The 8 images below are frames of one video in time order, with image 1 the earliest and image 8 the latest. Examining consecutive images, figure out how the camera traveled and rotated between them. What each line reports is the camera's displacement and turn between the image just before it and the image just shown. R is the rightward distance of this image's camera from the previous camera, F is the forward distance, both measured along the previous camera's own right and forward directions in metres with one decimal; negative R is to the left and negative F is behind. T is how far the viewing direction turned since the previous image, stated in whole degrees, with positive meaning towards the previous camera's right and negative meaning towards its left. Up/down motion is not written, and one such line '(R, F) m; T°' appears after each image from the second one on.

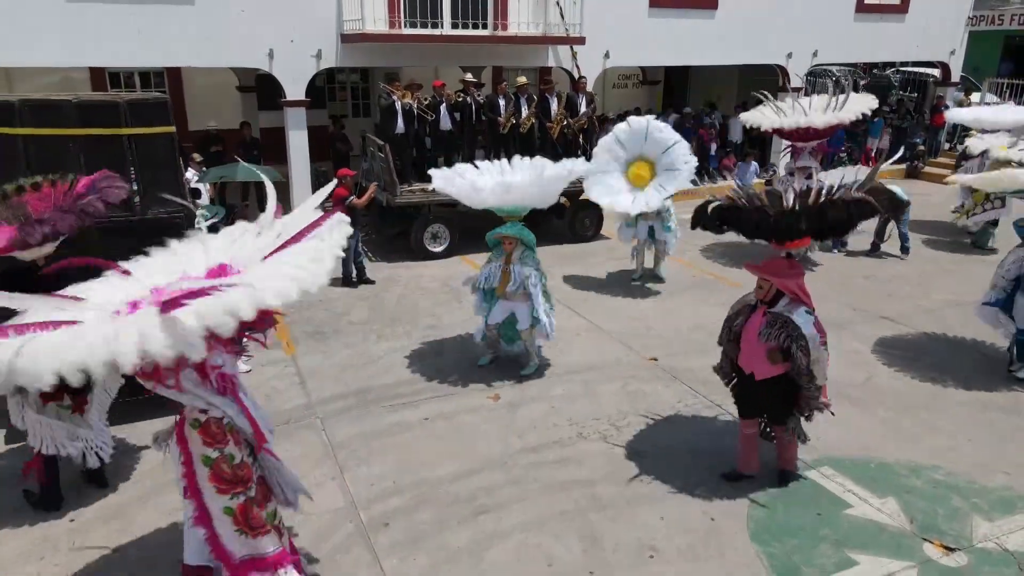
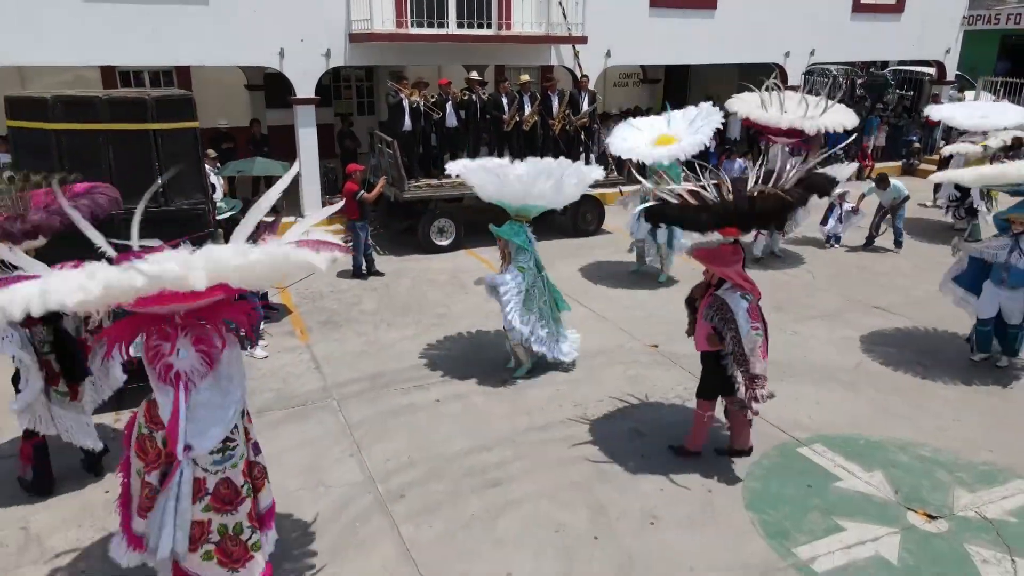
(-0.1, -0.3) m; 0°
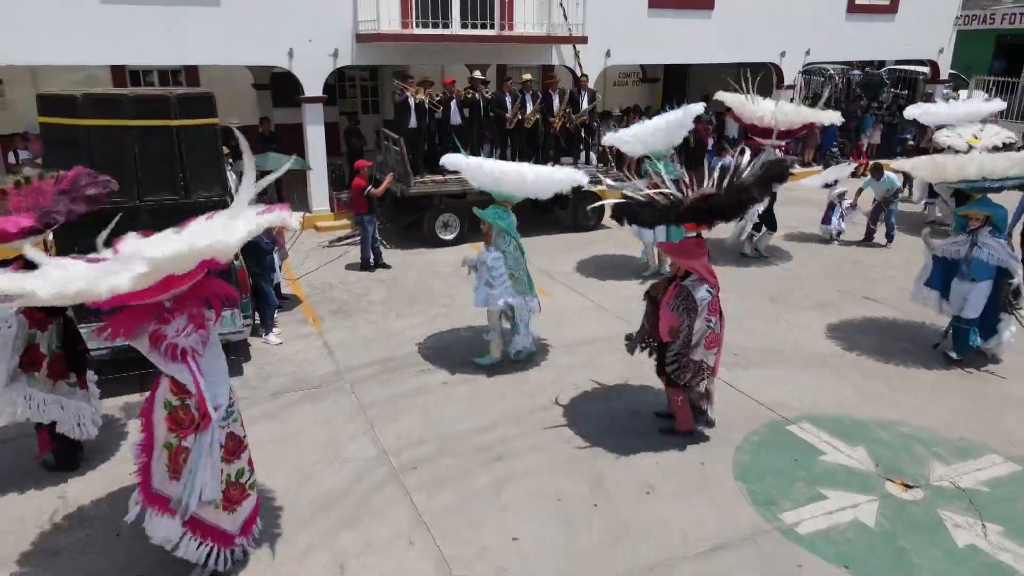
(0.0, -0.3) m; 0°
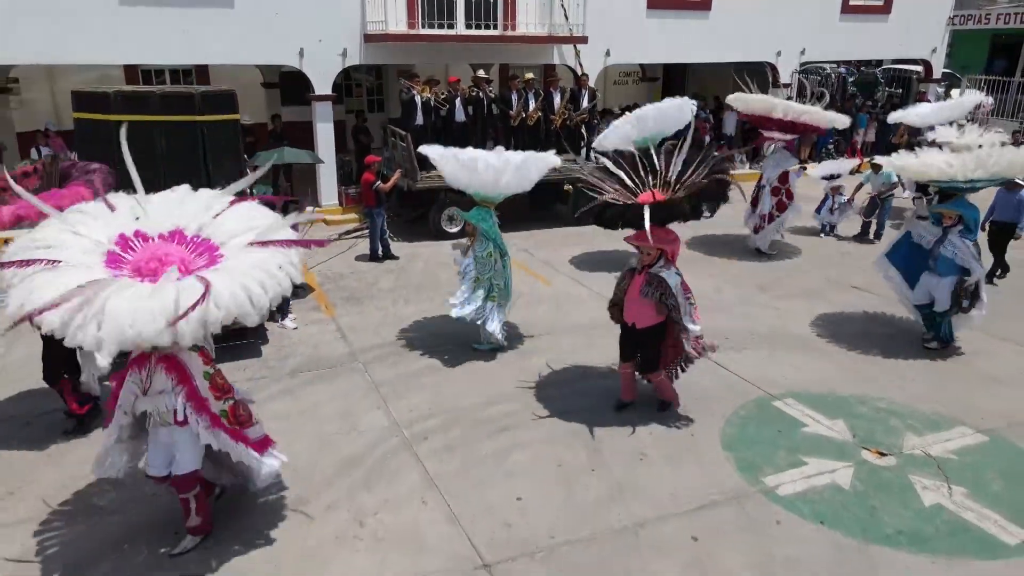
(0.0, -0.4) m; 0°
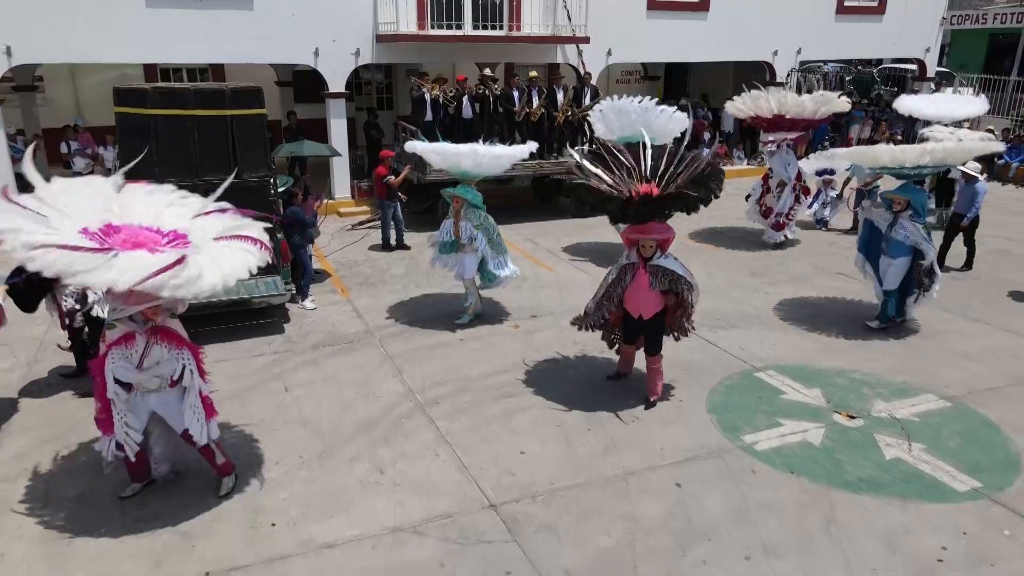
(0.0, -0.6) m; 0°
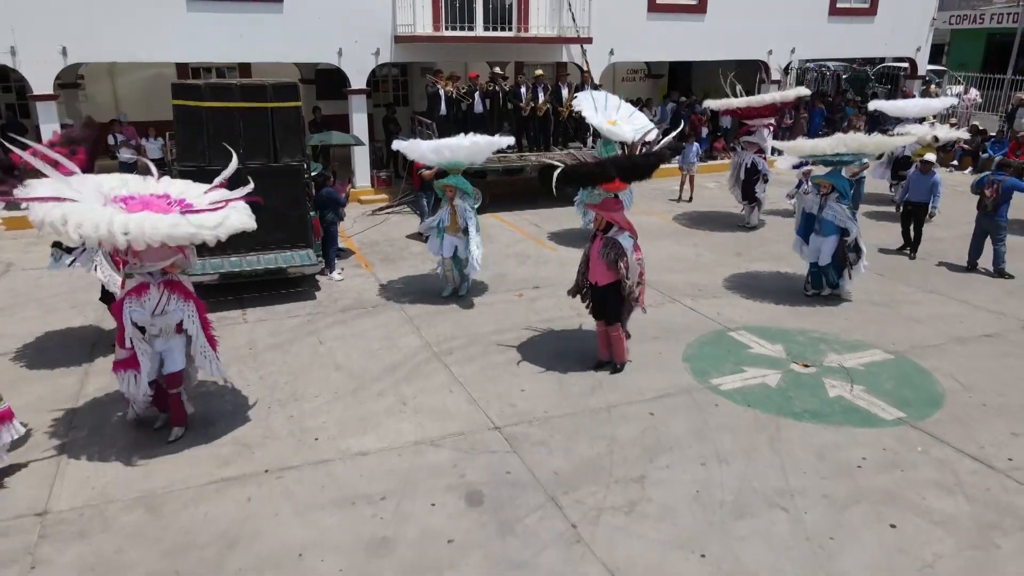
(+0.1, -1.0) m; -1°
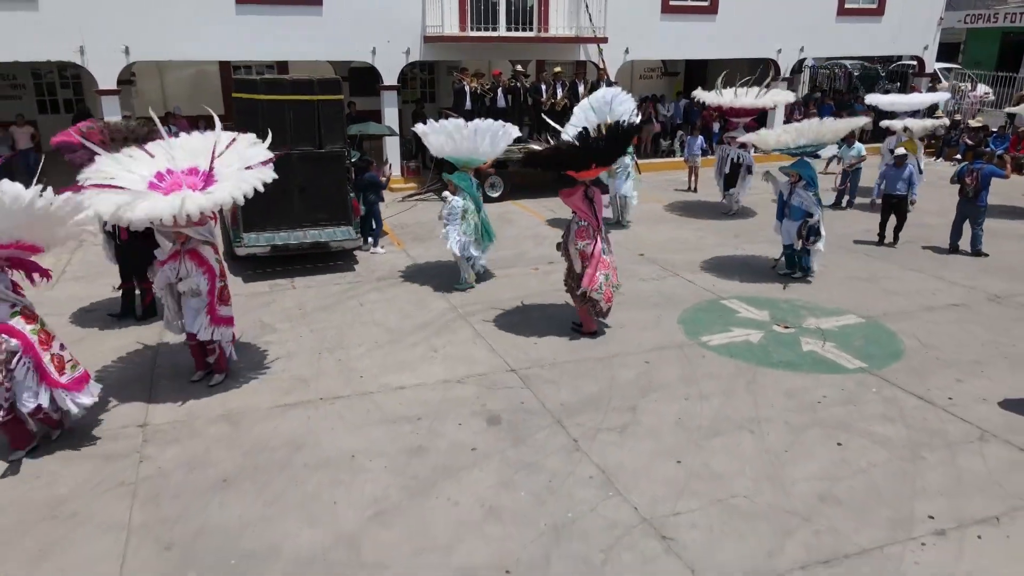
(+0.1, -1.0) m; -2°
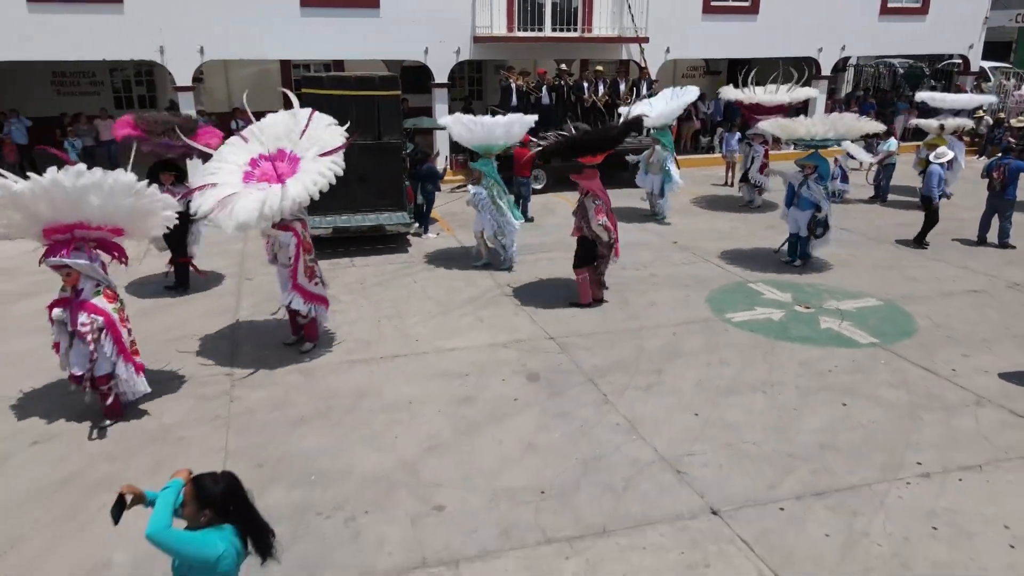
(0.0, -0.8) m; -3°
